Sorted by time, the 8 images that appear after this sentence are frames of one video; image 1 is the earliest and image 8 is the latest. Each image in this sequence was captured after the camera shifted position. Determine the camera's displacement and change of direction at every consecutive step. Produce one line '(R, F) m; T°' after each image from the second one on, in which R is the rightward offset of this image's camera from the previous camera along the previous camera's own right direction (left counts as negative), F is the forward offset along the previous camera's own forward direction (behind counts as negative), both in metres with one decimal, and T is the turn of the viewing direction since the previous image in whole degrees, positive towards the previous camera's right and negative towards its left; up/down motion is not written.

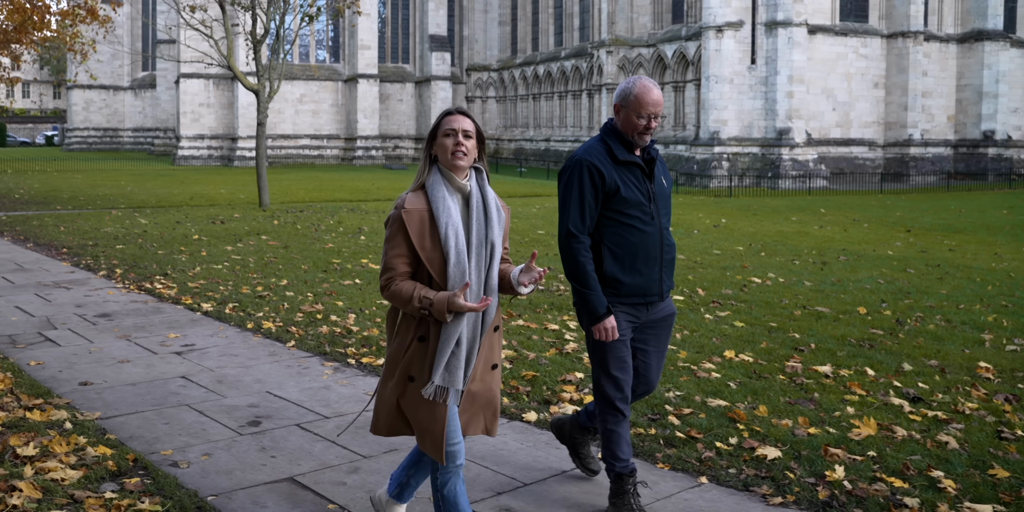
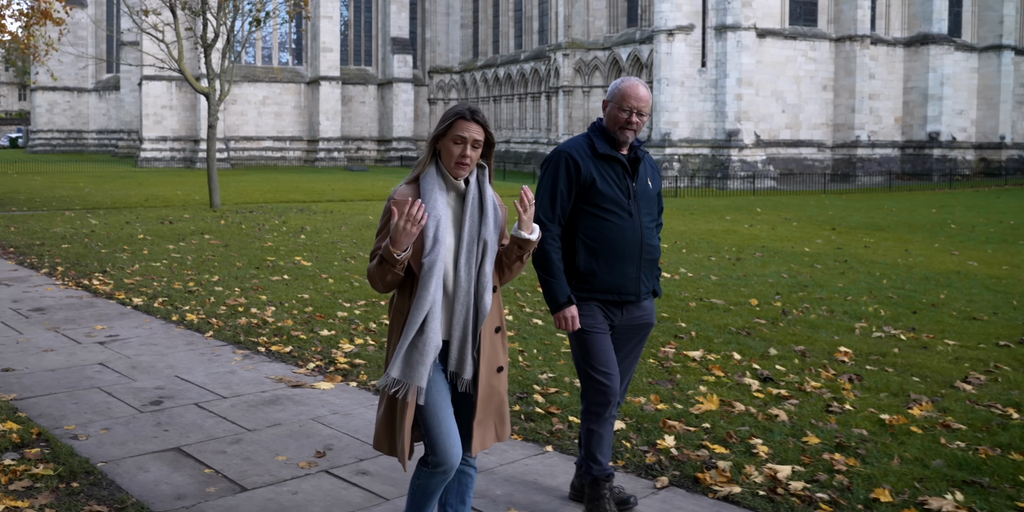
(+0.7, -0.6) m; +1°
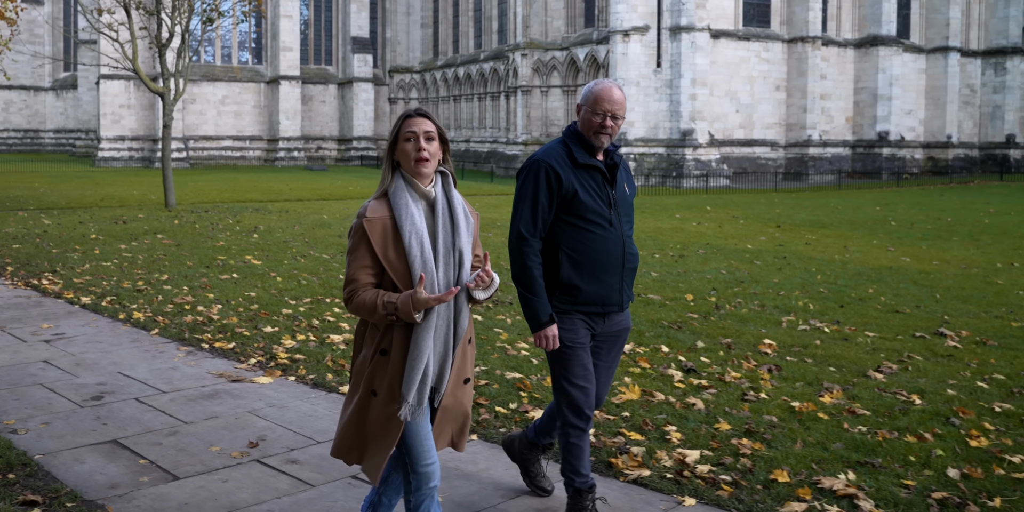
(+0.3, -0.3) m; +2°
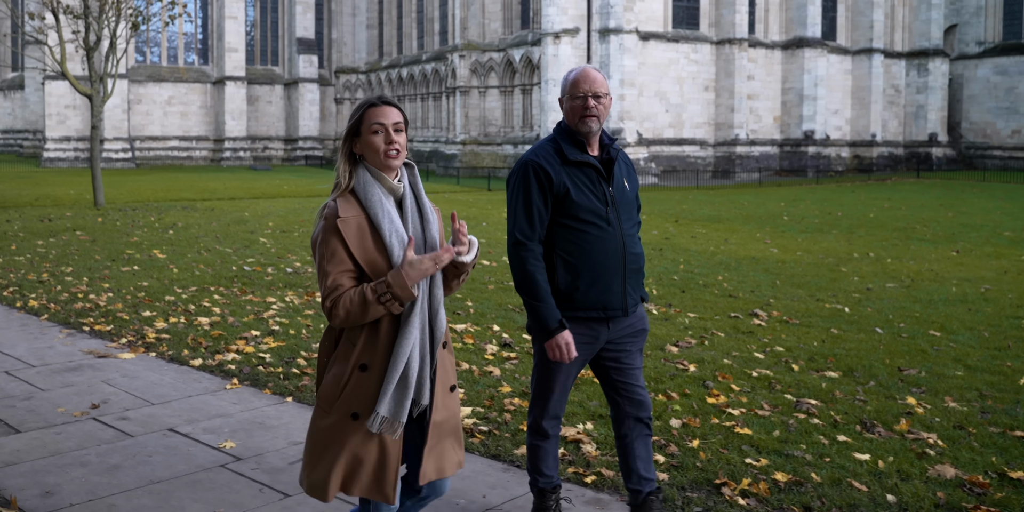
(+1.2, -1.1) m; +2°
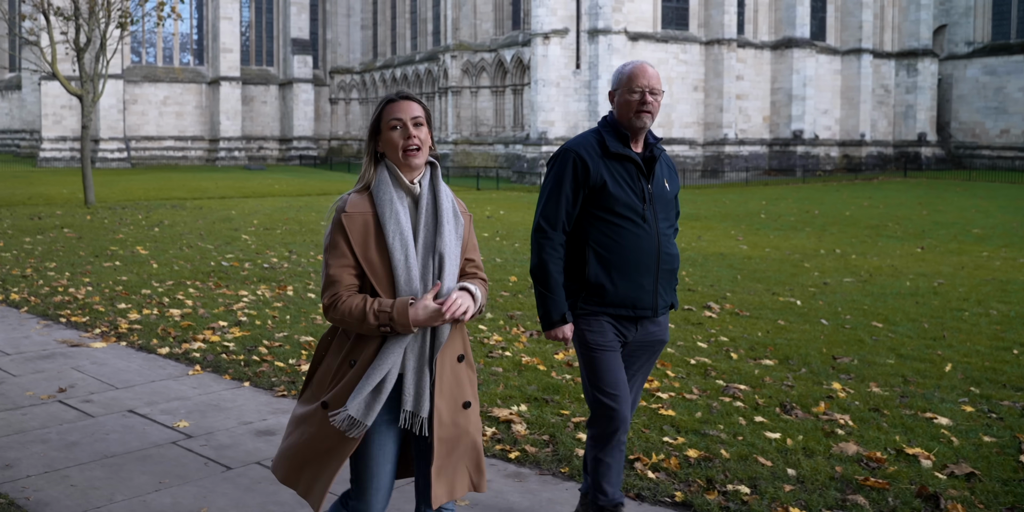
(+0.4, -0.4) m; 0°
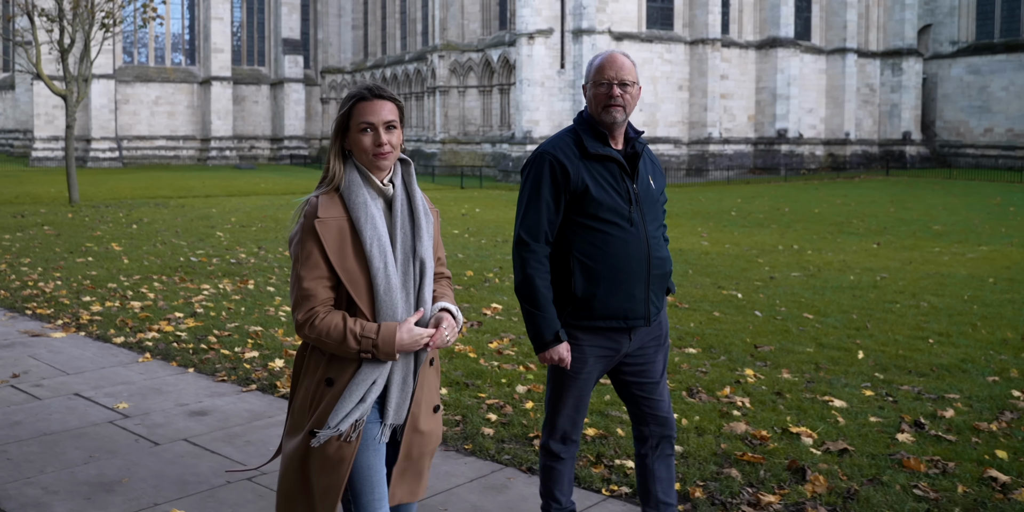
(+0.6, -0.5) m; 0°
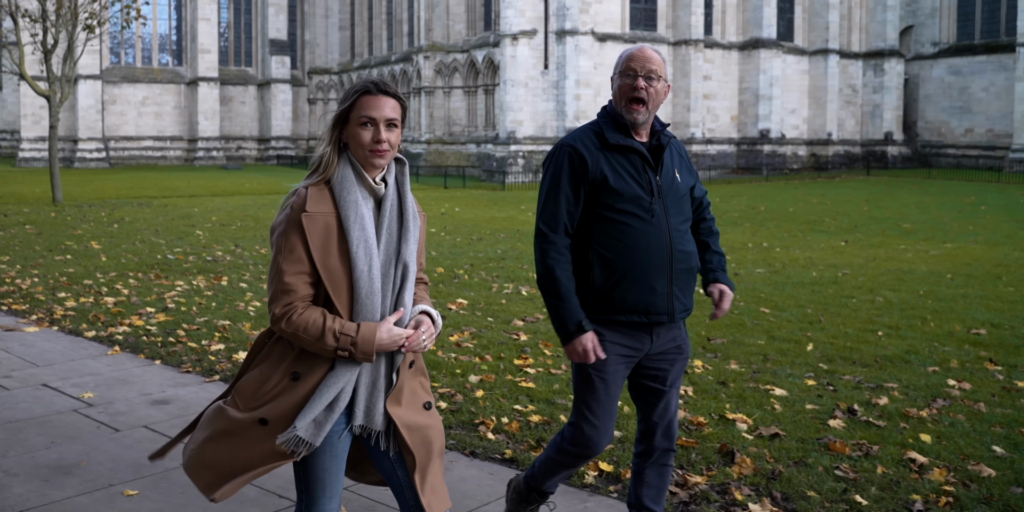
(+0.3, -0.3) m; 0°
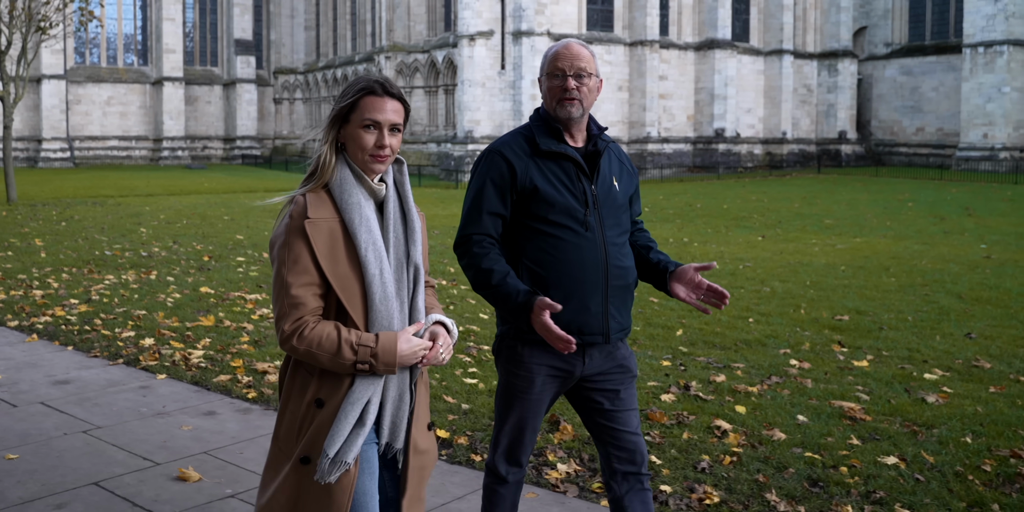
(+0.9, -0.8) m; +1°
